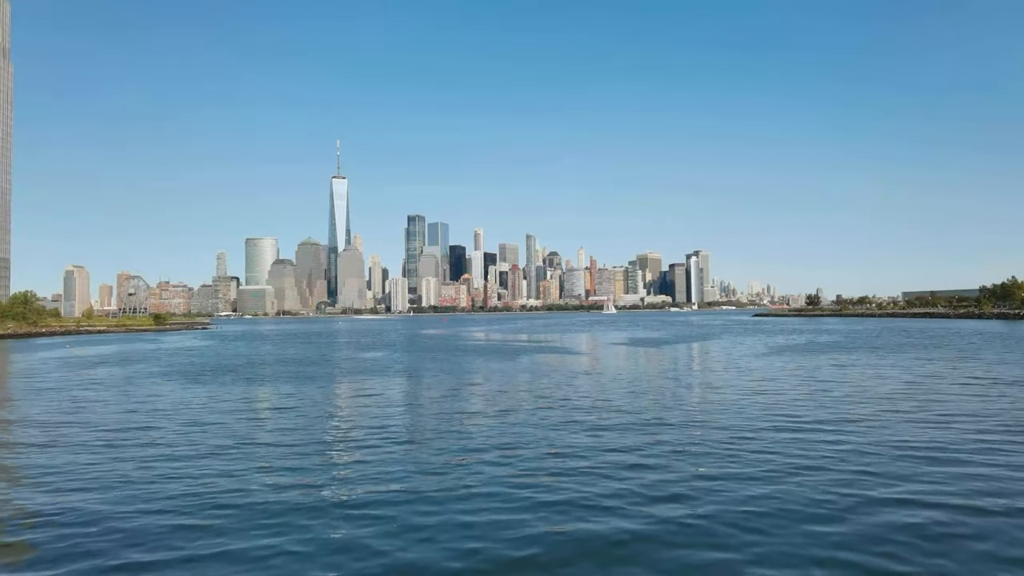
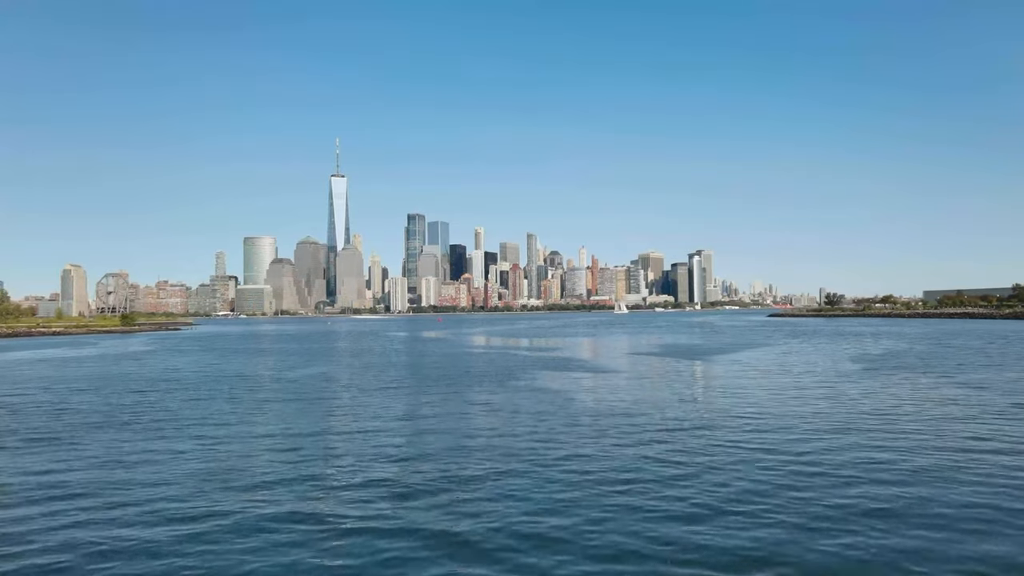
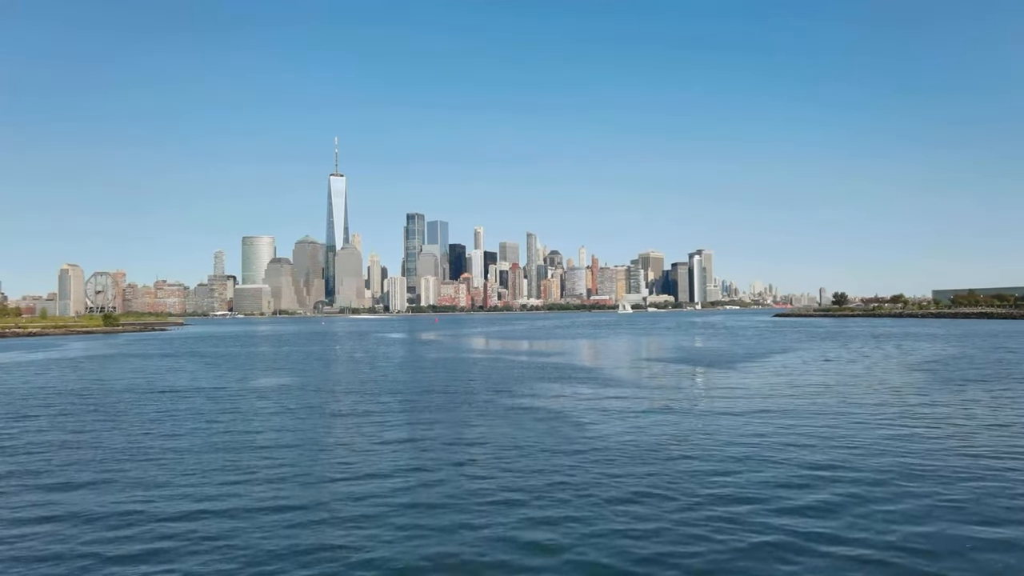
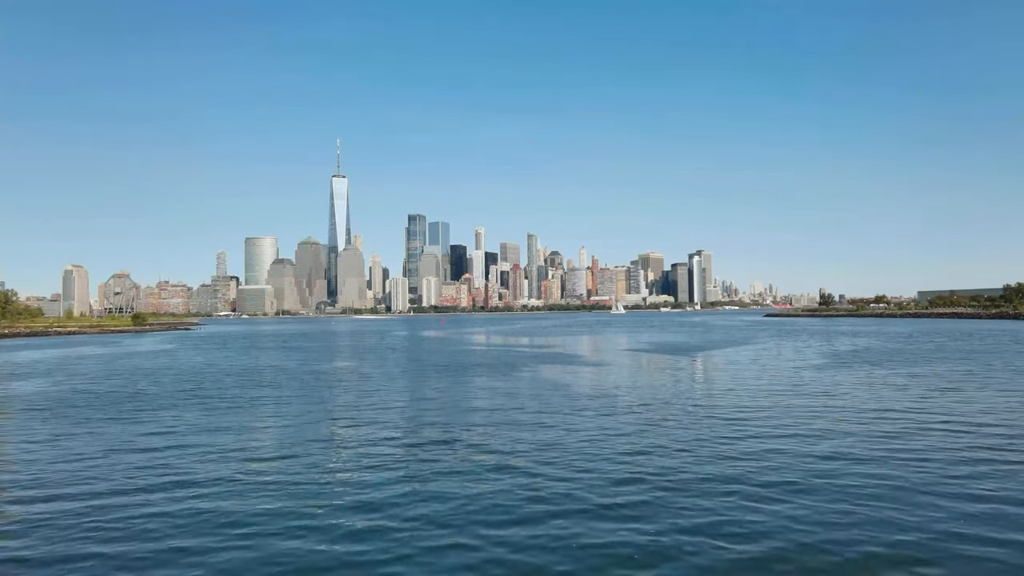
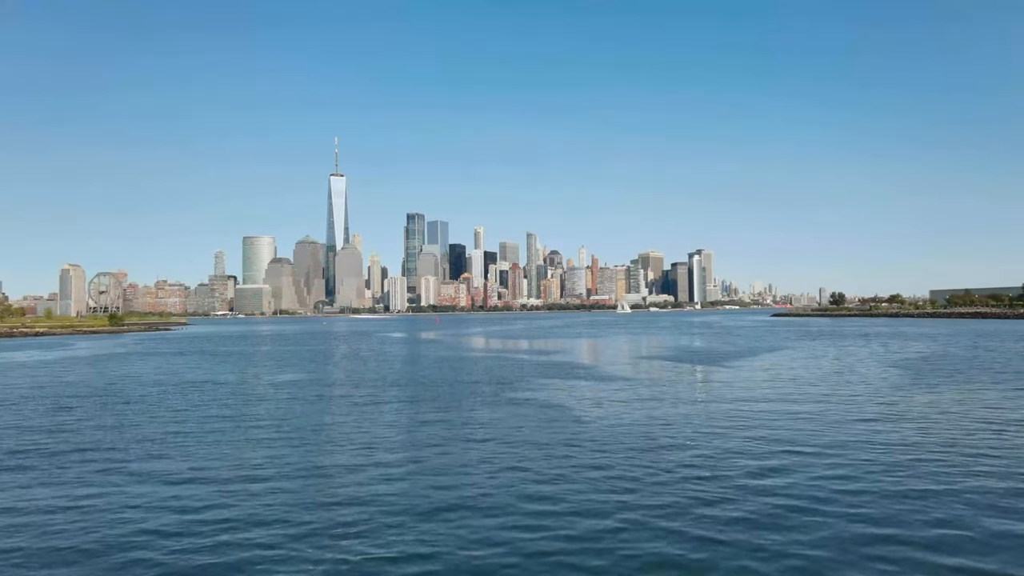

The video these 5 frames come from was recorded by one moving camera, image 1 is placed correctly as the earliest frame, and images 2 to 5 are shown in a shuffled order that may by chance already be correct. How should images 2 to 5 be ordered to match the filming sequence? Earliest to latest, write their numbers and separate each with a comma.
4, 2, 5, 3
